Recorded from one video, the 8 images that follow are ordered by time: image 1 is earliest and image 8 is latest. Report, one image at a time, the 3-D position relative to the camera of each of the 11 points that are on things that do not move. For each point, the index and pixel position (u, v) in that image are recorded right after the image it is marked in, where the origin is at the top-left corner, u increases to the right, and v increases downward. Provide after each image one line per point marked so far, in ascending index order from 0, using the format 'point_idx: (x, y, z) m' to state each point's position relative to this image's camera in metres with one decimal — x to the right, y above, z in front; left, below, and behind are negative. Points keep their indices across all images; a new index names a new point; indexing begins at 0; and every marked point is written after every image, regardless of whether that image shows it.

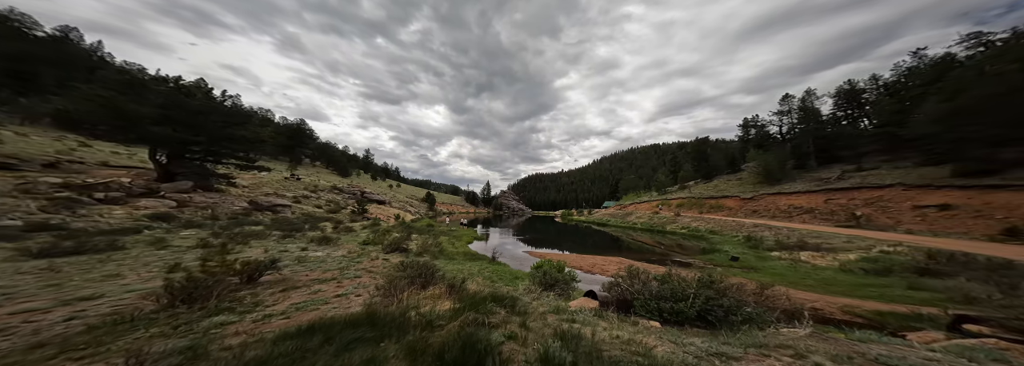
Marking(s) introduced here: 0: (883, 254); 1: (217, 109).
0: (+25.6, -4.9, +16.8) m
1: (-21.7, +5.9, +18.2) m
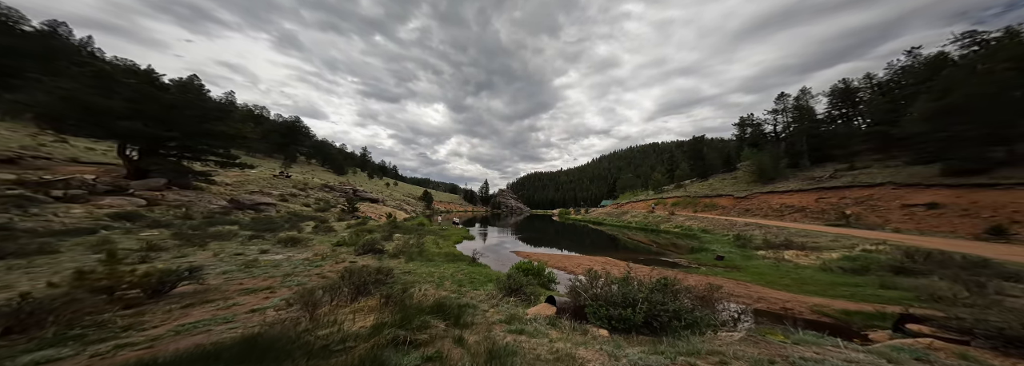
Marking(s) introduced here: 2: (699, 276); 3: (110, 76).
0: (+24.2, -4.8, +16.7) m
1: (-23.1, +6.0, +17.8) m
2: (+12.7, -6.6, +16.6) m
3: (-23.6, +6.5, +14.4) m
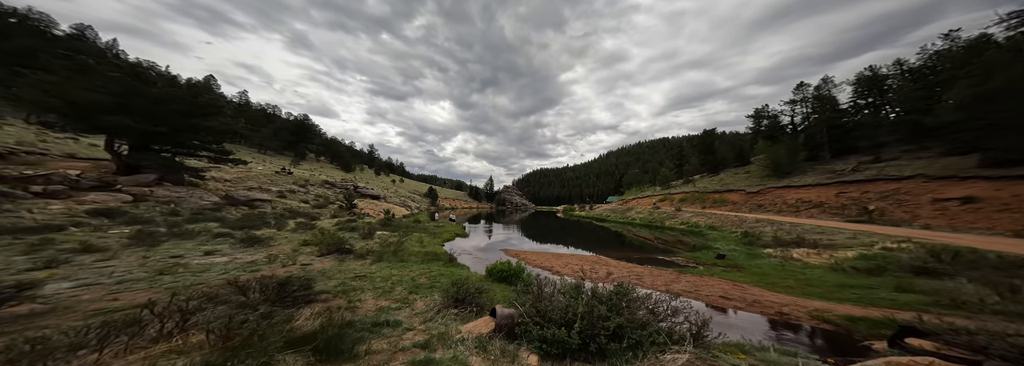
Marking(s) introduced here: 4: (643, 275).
0: (+23.2, -4.3, +15.3) m
1: (-24.0, +6.3, +17.9) m
2: (+11.7, -6.2, +15.7) m
3: (-24.7, +6.8, +14.5) m
4: (+9.3, -6.5, +16.2) m
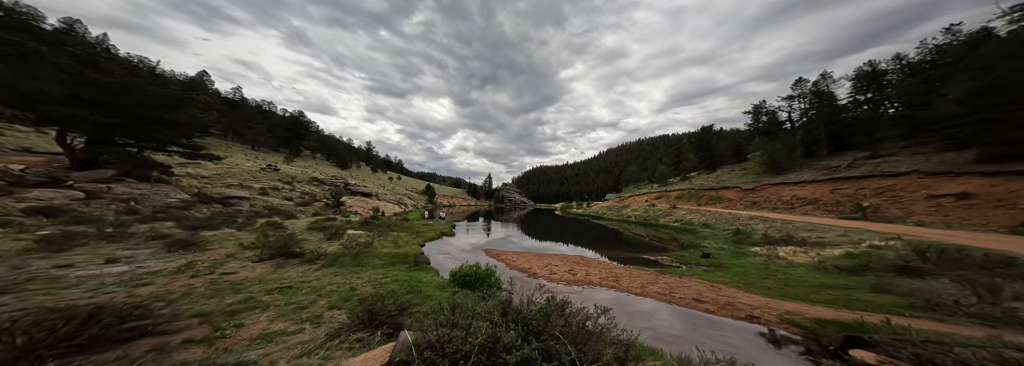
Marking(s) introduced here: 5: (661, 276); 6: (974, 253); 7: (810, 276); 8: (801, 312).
0: (+21.5, -4.1, +14.7) m
1: (-25.8, +6.5, +17.2) m
2: (+10.0, -6.0, +15.1) m
3: (-26.4, +7.0, +13.8) m
4: (+7.6, -6.2, +15.6) m
5: (+10.0, -6.1, +15.9) m
6: (+19.4, -3.0, +10.5) m
7: (+15.5, -4.9, +12.8) m
8: (+11.0, -5.0, +9.1) m
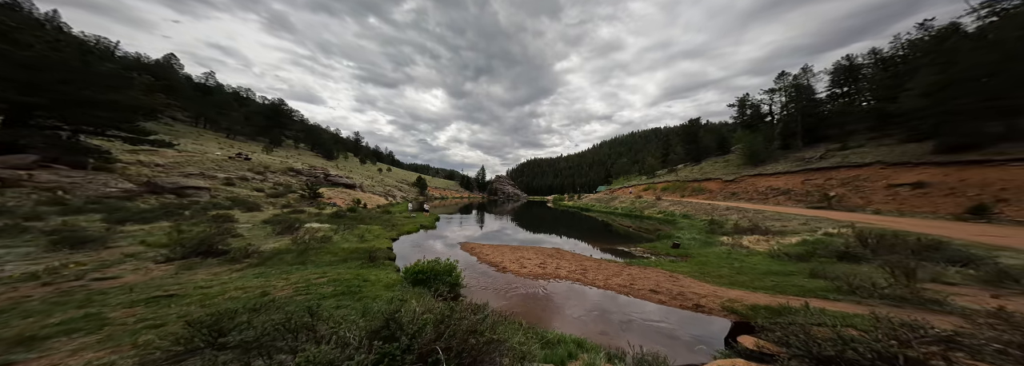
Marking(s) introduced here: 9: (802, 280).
0: (+19.1, -3.4, +15.0) m
1: (-28.2, +7.3, +15.7) m
2: (+7.6, -5.2, +15.1) m
3: (-28.8, +7.6, +12.3) m
4: (+5.1, -5.5, +15.6) m
5: (+7.5, -5.3, +15.9) m
6: (+17.1, -2.5, +10.7) m
7: (+13.2, -4.3, +13.0) m
8: (+8.8, -4.5, +9.2) m
9: (+11.1, -3.8, +9.3) m
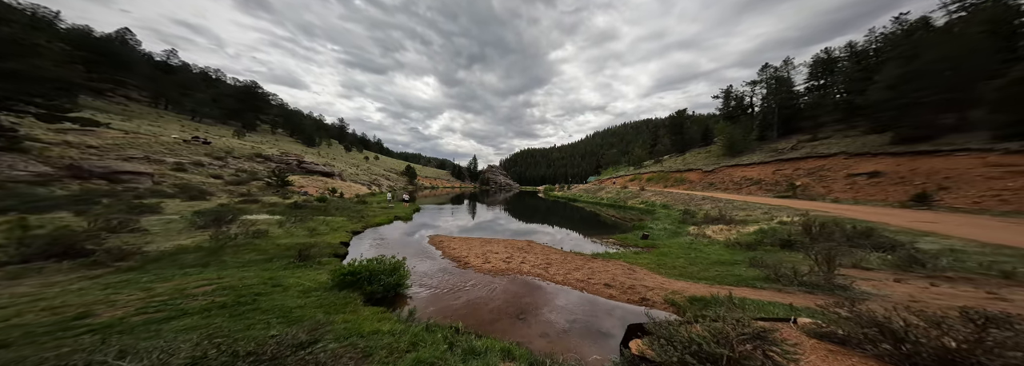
0: (+16.4, -2.6, +15.2) m
1: (-30.8, +8.3, +13.6) m
2: (+4.9, -4.4, +14.9) m
3: (-31.2, +8.5, +10.2) m
4: (+2.4, -4.6, +15.3) m
5: (+4.8, -4.5, +15.7) m
6: (+14.6, -1.9, +10.7) m
7: (+10.6, -3.6, +12.9) m
8: (+6.3, -3.9, +9.0) m
9: (+8.6, -3.2, +9.2) m
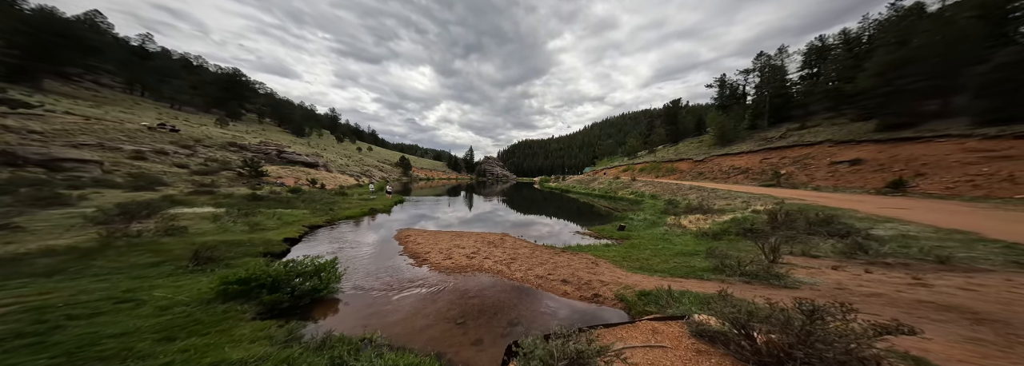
0: (+14.2, -1.8, +14.6) m
1: (-33.0, +8.9, +12.1) m
2: (+2.7, -3.7, +14.3) m
3: (-33.4, +9.0, +8.6) m
4: (+0.2, -3.9, +14.6) m
5: (+2.6, -3.7, +15.1) m
6: (+12.5, -1.3, +10.2) m
7: (+8.4, -2.9, +12.3) m
8: (+4.2, -3.4, +8.4) m
9: (+6.5, -2.6, +8.6) m
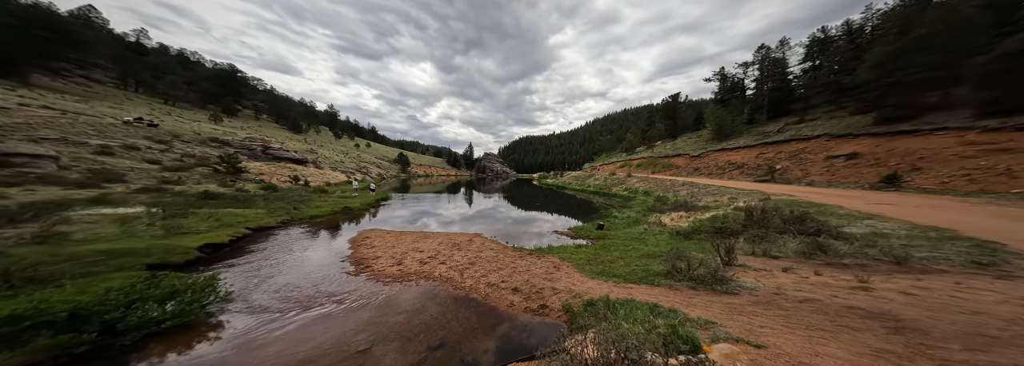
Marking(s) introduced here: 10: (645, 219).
0: (+12.3, -1.5, +13.6) m
1: (-35.0, +9.1, +11.1) m
2: (+0.8, -3.4, +13.3) m
3: (-35.3, +9.1, +7.6) m
4: (-1.7, -3.6, +13.7) m
5: (+0.7, -3.5, +14.1) m
6: (+10.5, -1.0, +9.1) m
7: (+6.5, -2.6, +11.3) m
8: (+2.2, -3.2, +7.4) m
9: (+4.6, -2.5, +7.6) m
10: (+10.6, -2.7, +20.1) m
